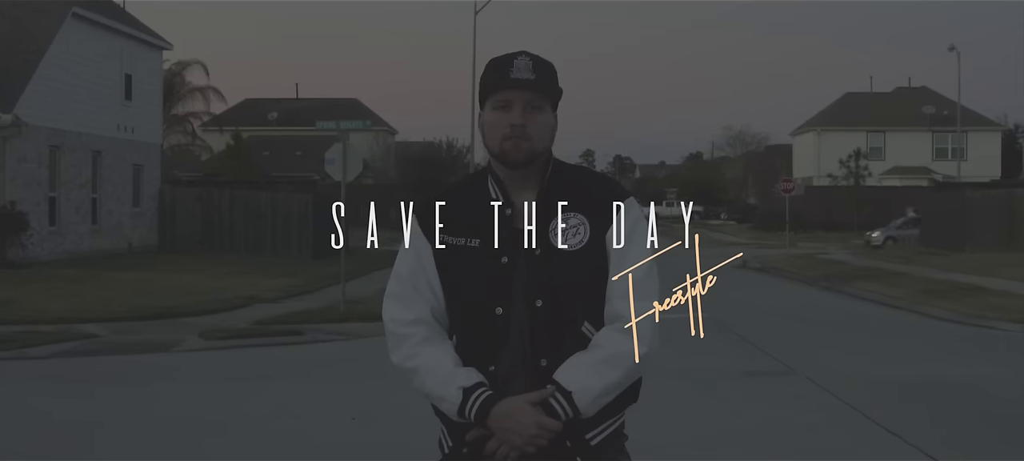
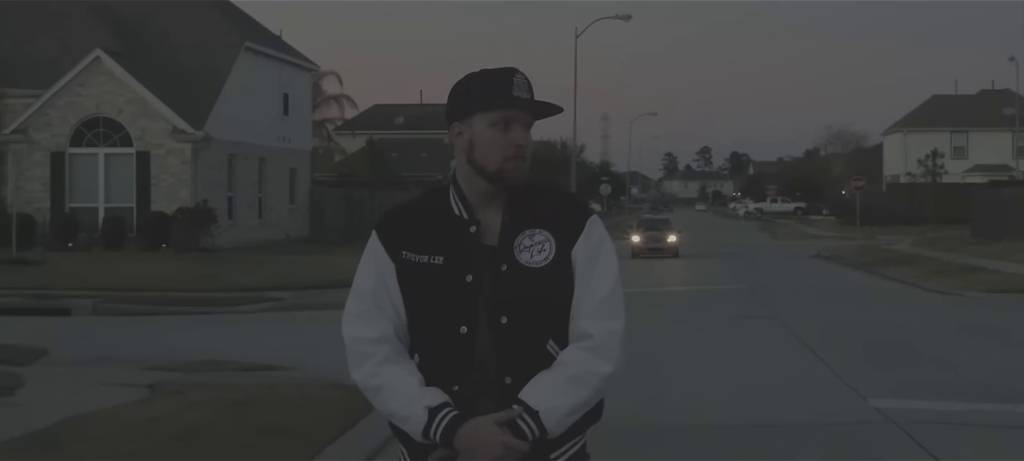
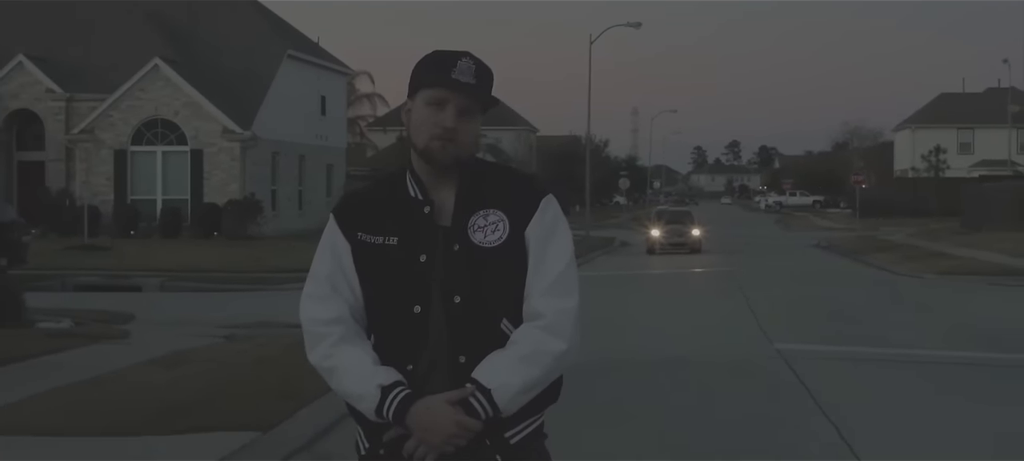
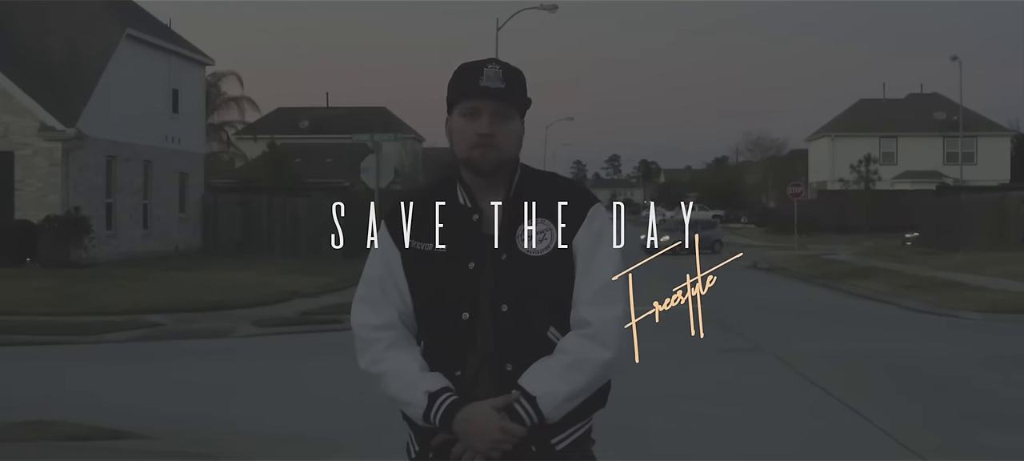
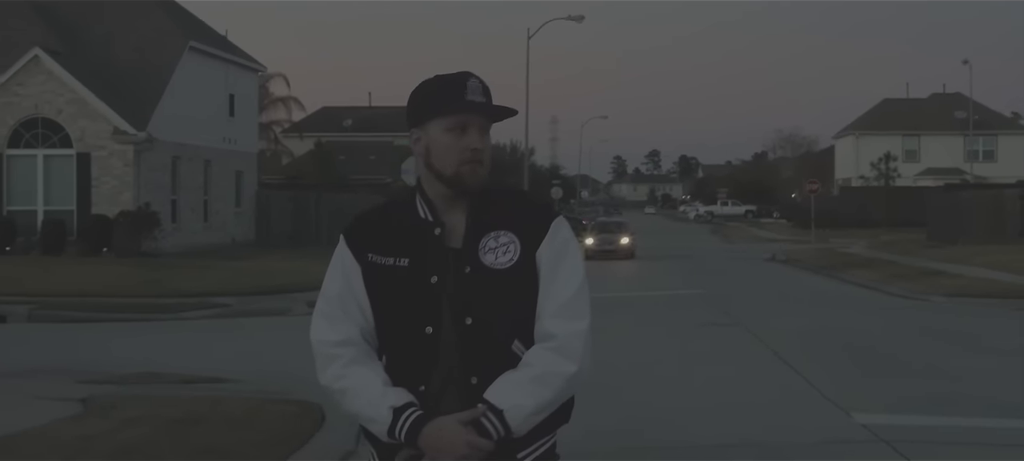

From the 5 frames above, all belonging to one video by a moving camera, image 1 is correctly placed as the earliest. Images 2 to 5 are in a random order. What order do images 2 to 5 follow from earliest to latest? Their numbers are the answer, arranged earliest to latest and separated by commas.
4, 5, 2, 3
